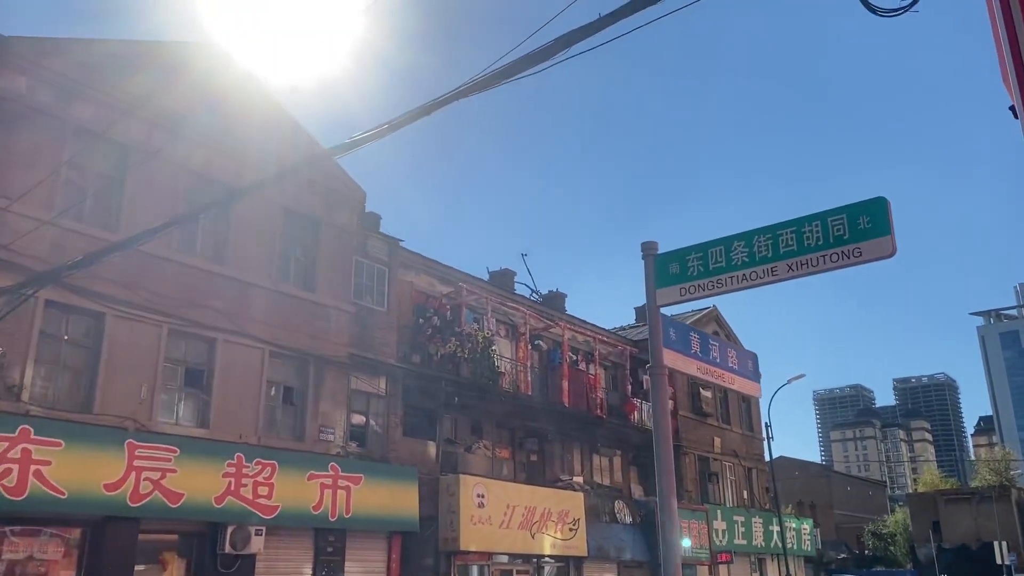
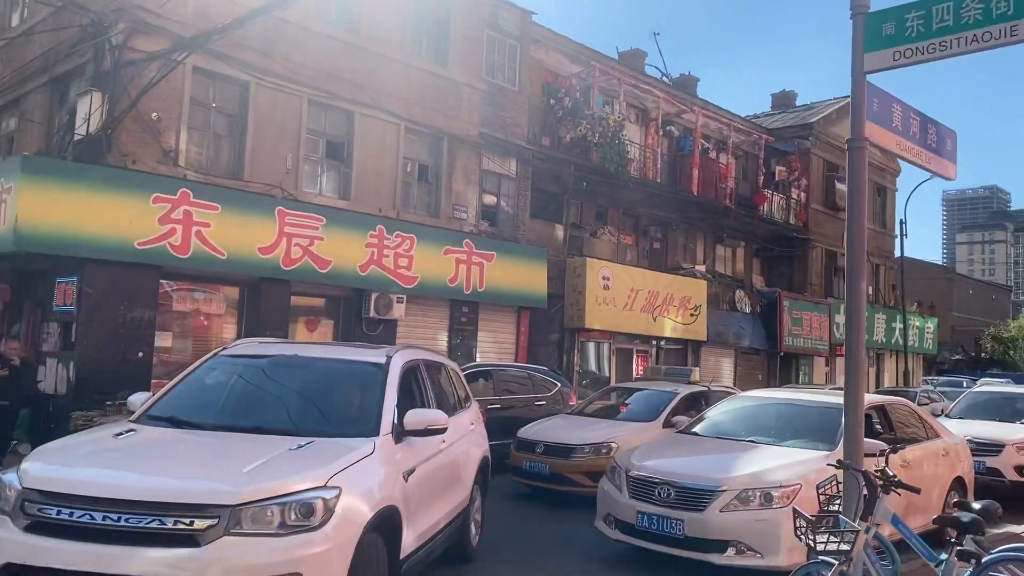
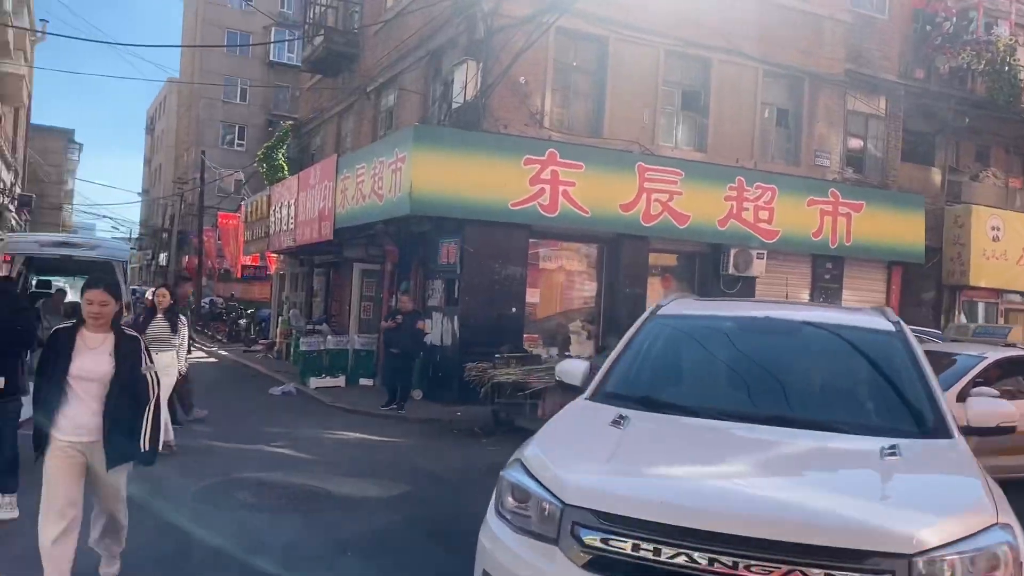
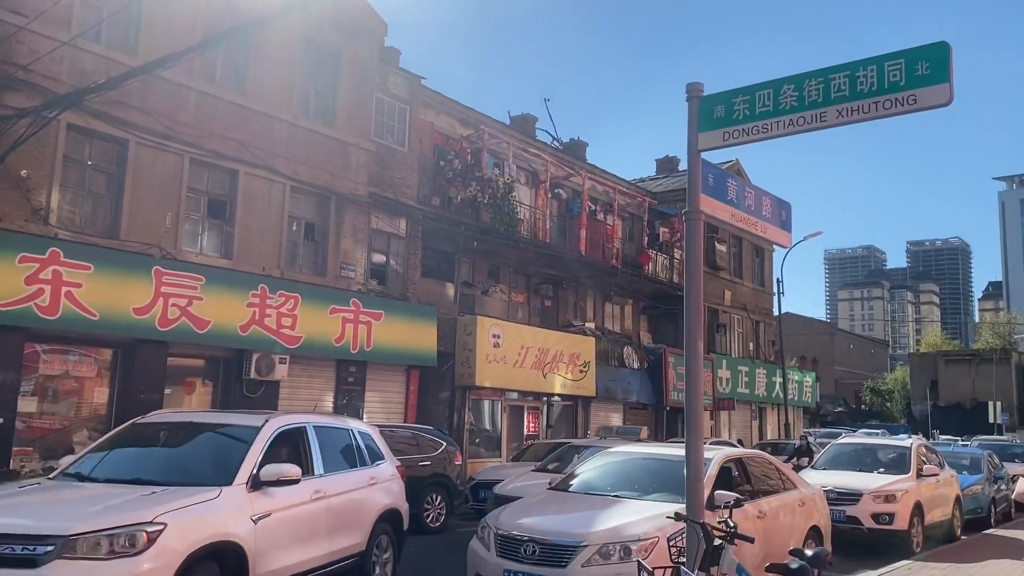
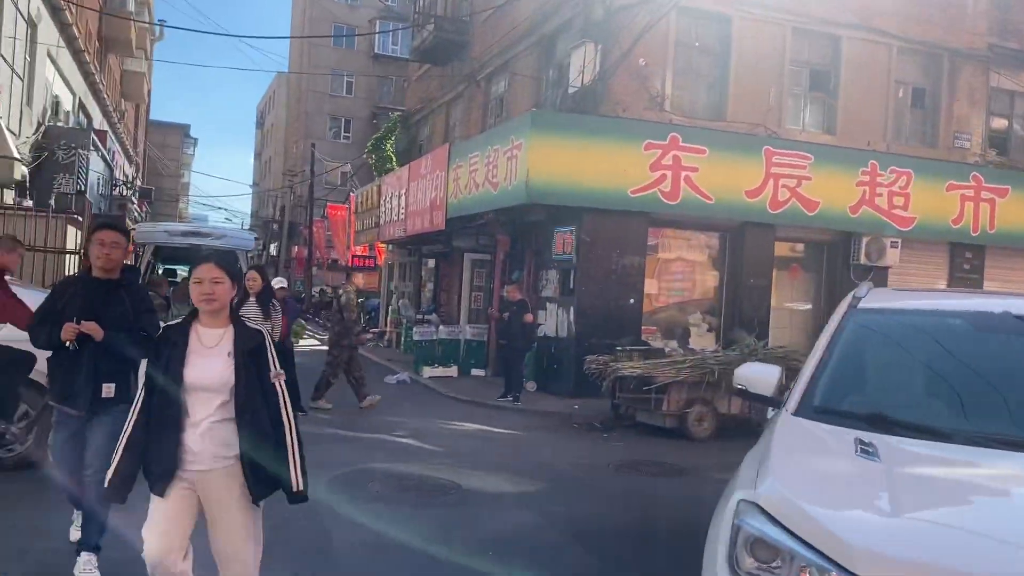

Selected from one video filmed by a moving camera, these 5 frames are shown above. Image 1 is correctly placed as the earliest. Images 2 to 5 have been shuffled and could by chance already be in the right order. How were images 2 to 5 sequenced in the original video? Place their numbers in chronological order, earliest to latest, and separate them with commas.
4, 2, 3, 5
